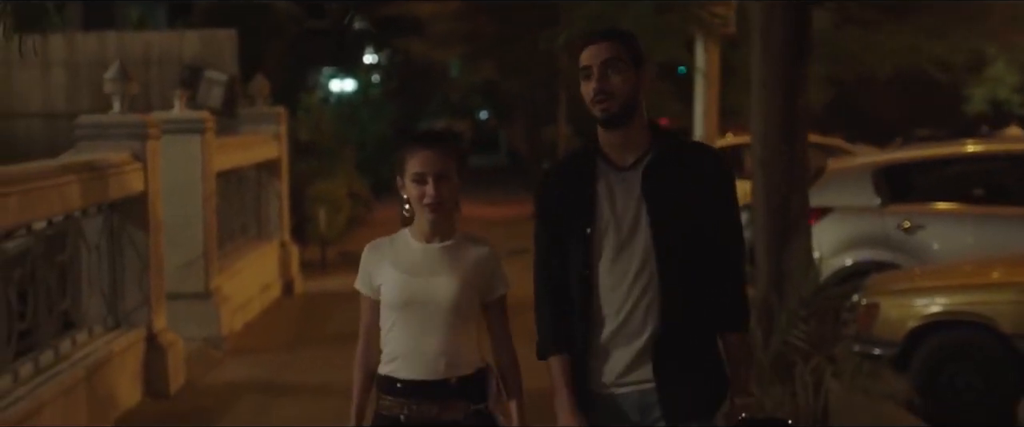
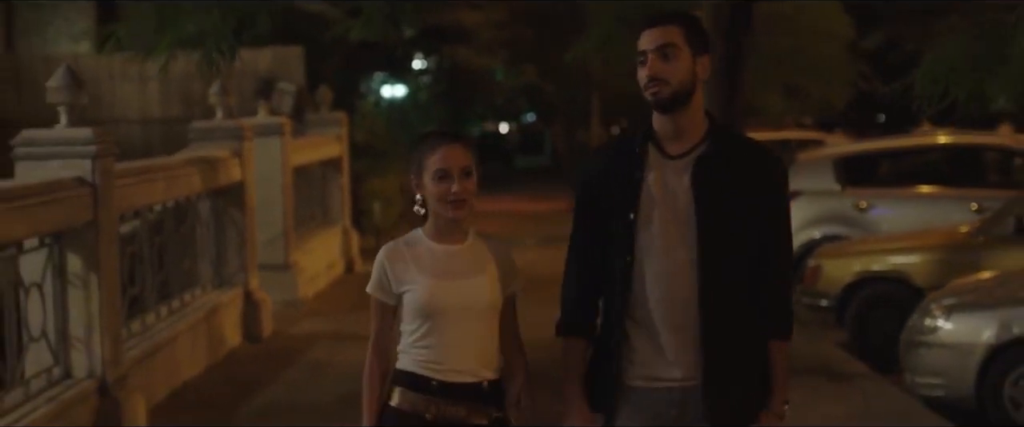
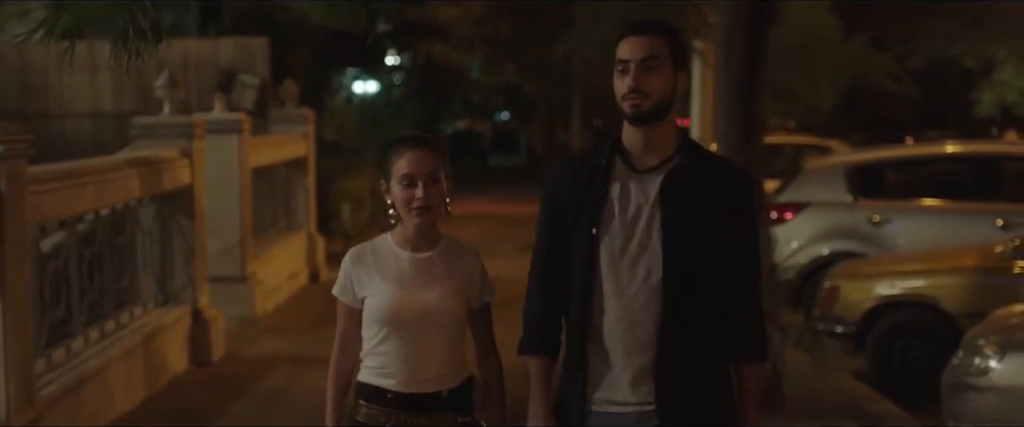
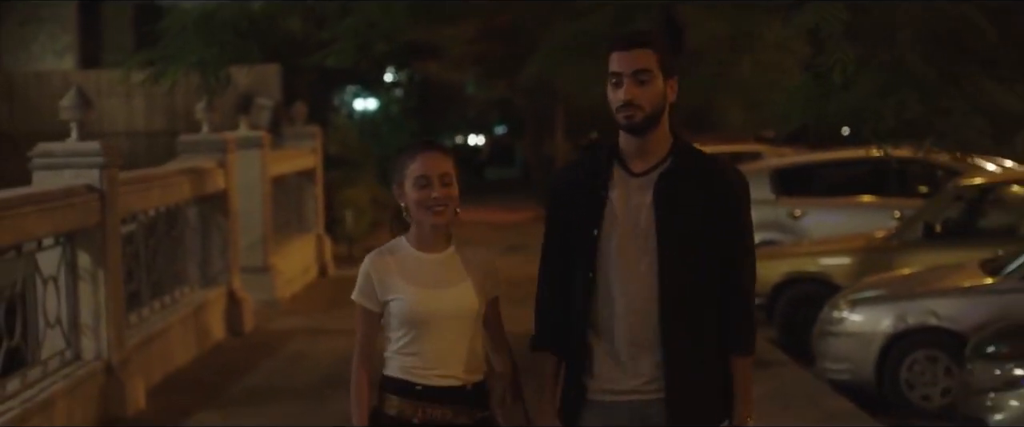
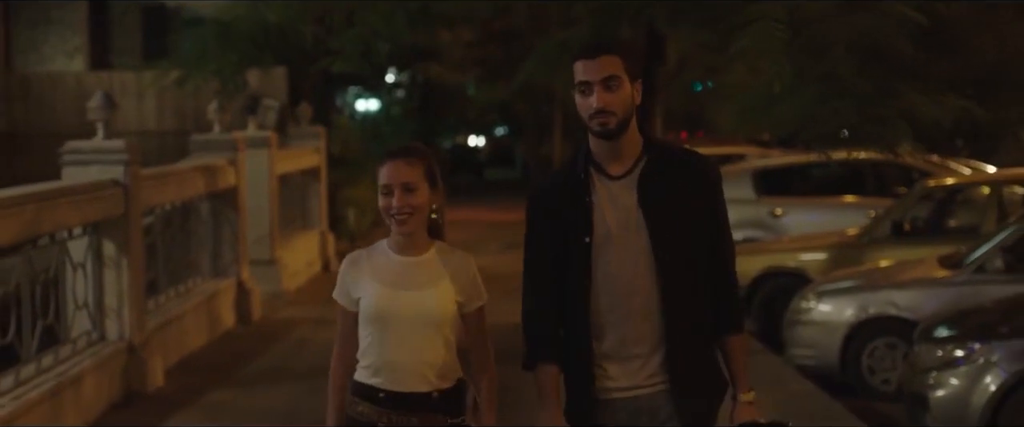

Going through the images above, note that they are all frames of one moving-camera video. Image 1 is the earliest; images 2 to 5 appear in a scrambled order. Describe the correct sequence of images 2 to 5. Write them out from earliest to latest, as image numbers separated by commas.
3, 2, 4, 5
